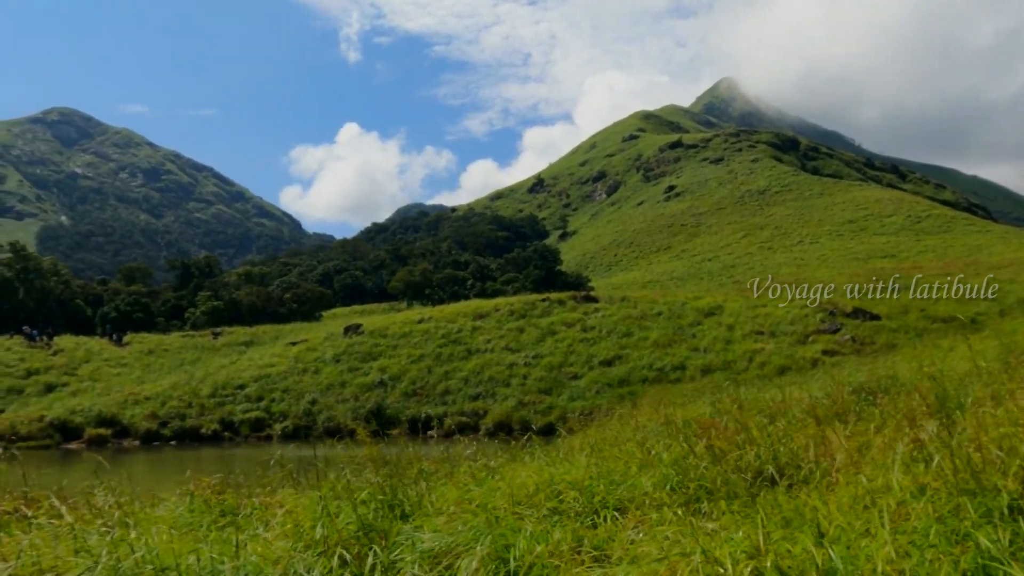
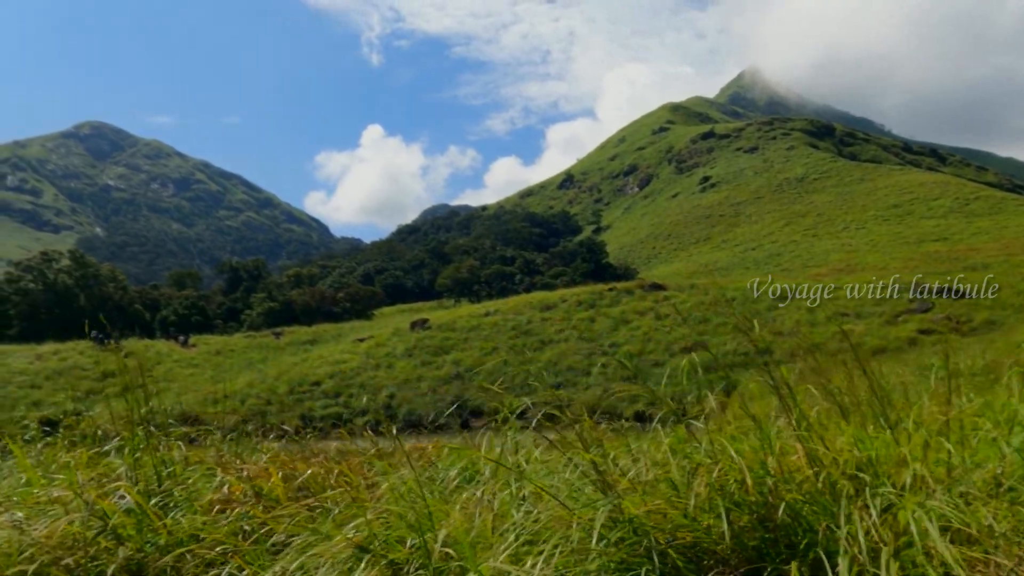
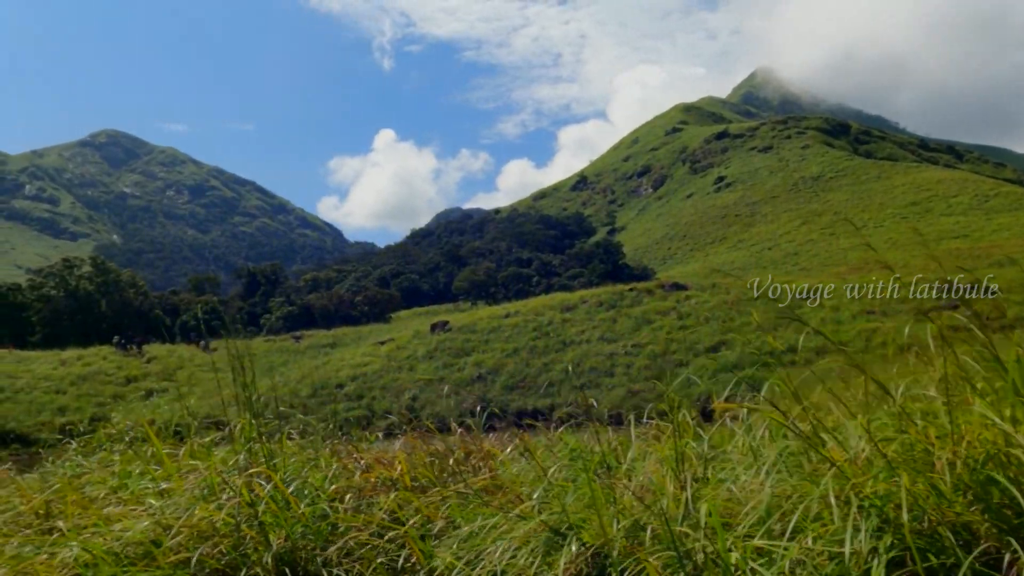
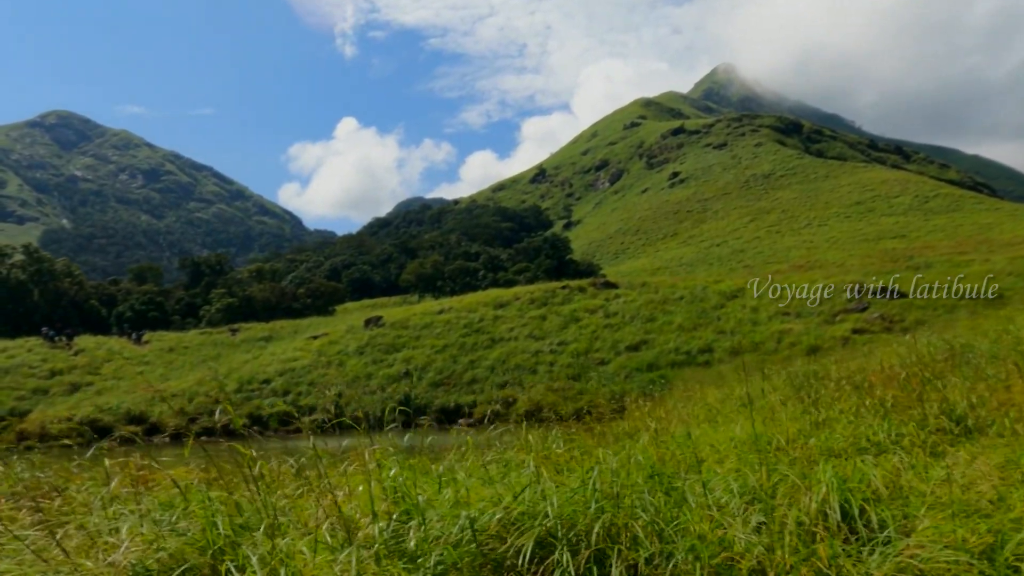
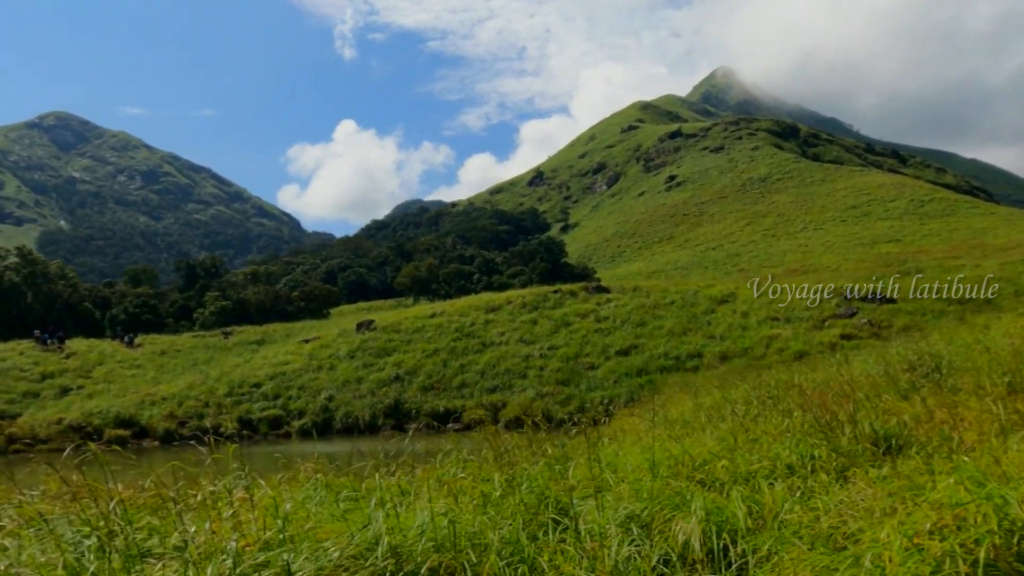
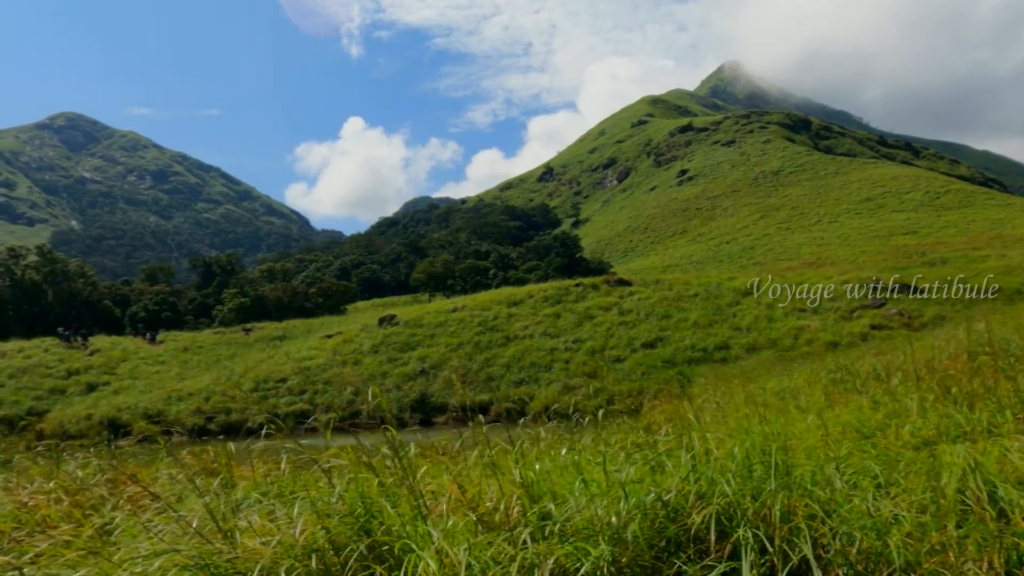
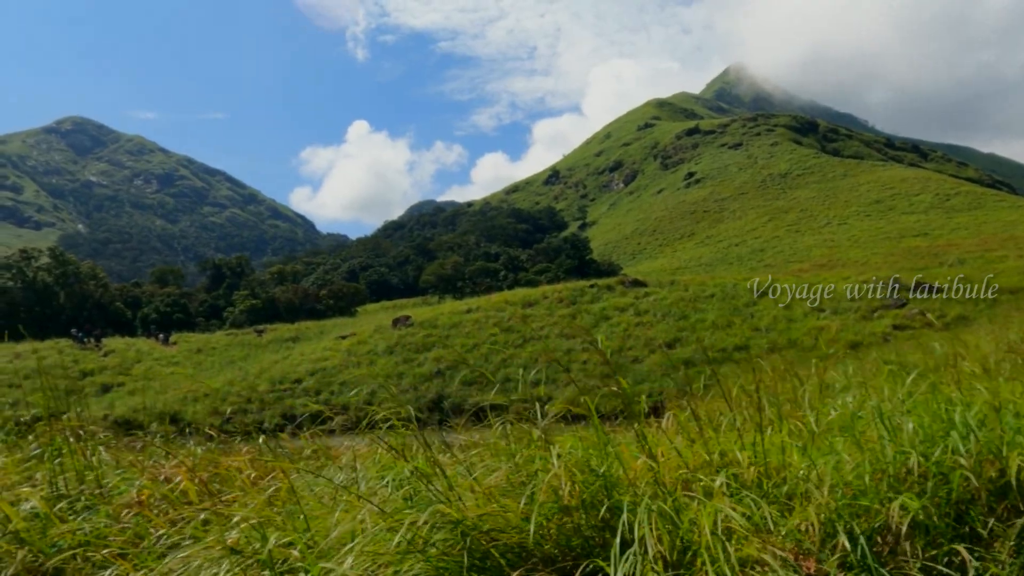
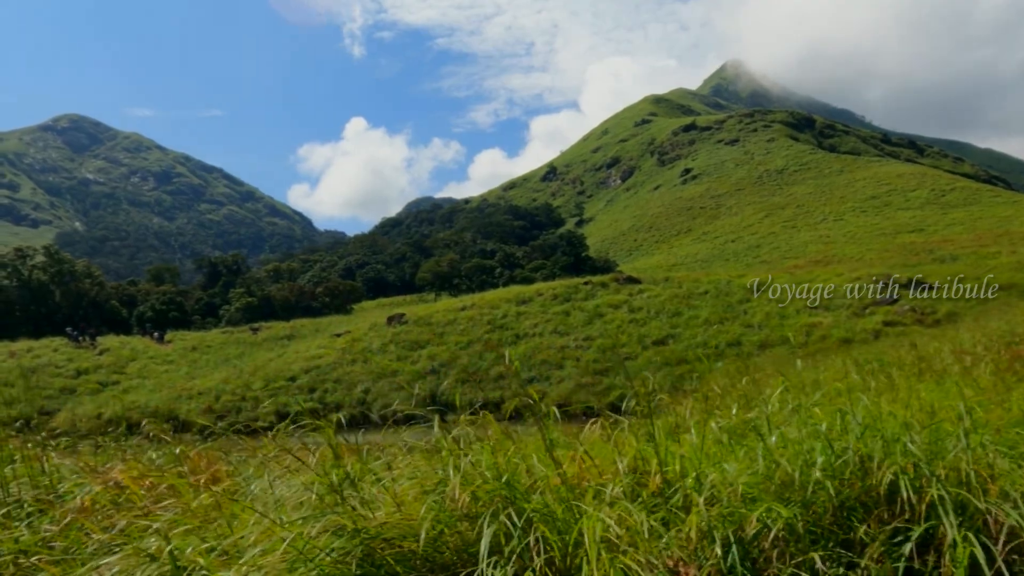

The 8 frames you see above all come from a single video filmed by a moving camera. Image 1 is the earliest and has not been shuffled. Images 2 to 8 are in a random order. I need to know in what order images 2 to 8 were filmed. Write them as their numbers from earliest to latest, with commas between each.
5, 4, 6, 8, 7, 2, 3
